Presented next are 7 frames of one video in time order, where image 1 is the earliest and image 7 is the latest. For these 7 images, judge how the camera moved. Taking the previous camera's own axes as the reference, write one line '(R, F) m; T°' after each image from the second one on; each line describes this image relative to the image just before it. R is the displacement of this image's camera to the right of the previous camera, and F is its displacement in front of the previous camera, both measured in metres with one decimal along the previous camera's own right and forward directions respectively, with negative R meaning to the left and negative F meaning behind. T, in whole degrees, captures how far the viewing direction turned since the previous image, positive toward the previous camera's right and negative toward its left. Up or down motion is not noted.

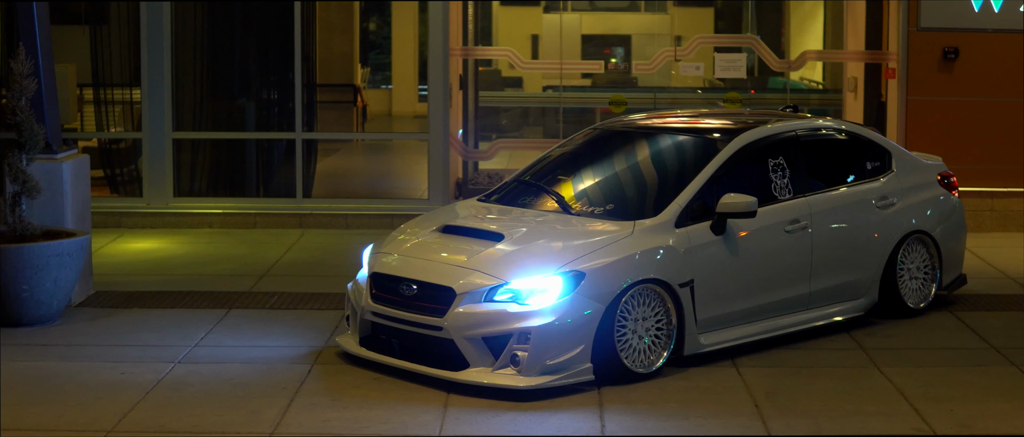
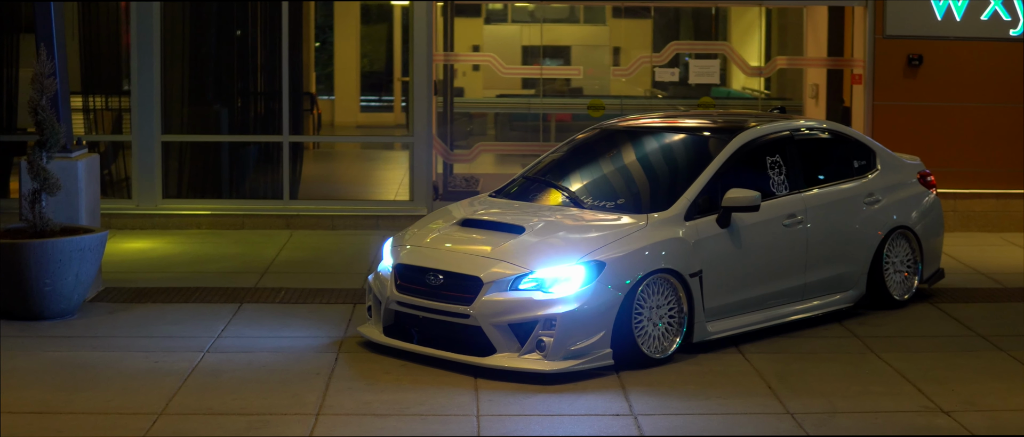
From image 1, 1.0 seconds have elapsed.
(-0.4, -0.3) m; +3°
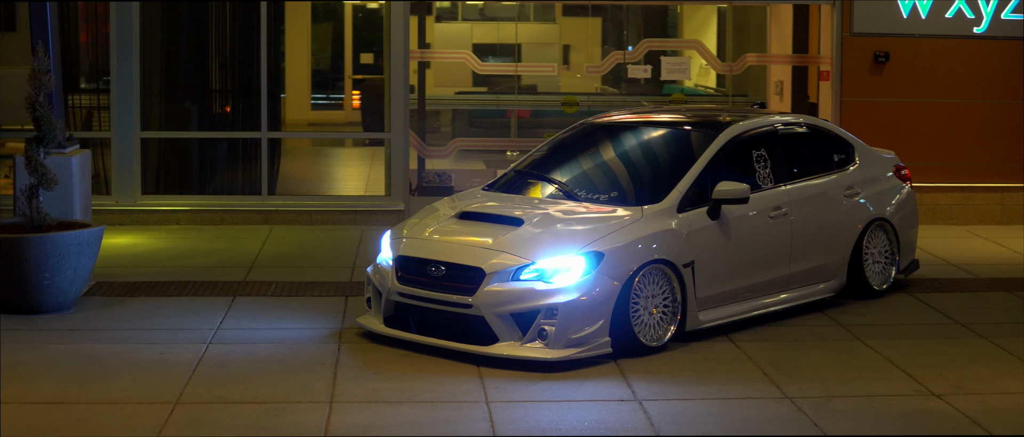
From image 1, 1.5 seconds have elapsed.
(-0.3, -0.2) m; +2°
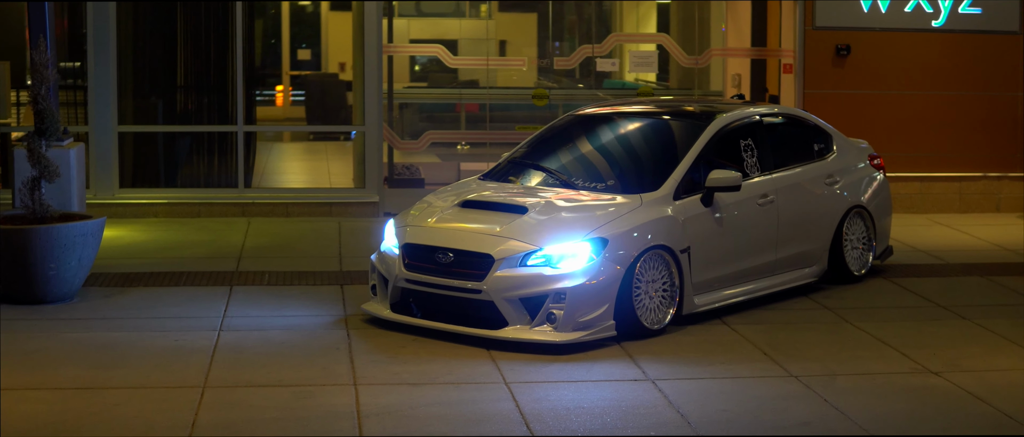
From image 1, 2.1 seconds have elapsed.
(-0.4, -0.2) m; +3°
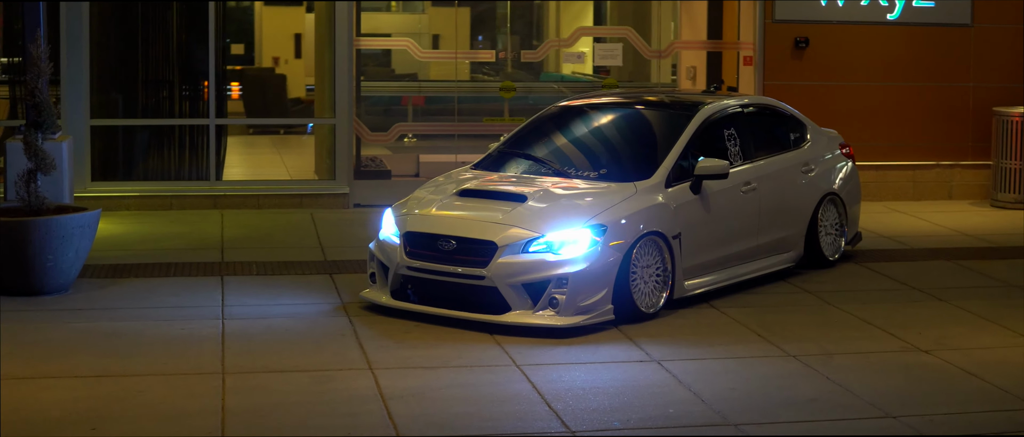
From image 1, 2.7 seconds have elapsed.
(-0.4, -0.2) m; +3°
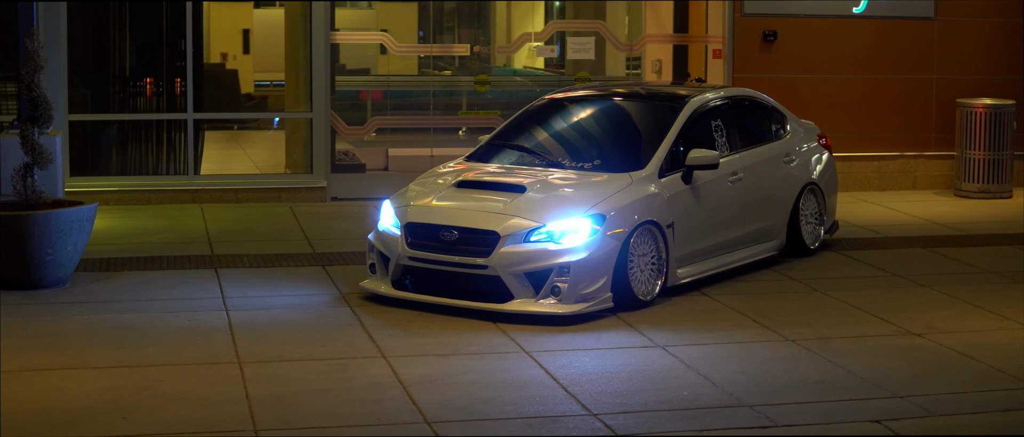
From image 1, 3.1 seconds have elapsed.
(-0.3, -0.1) m; +2°
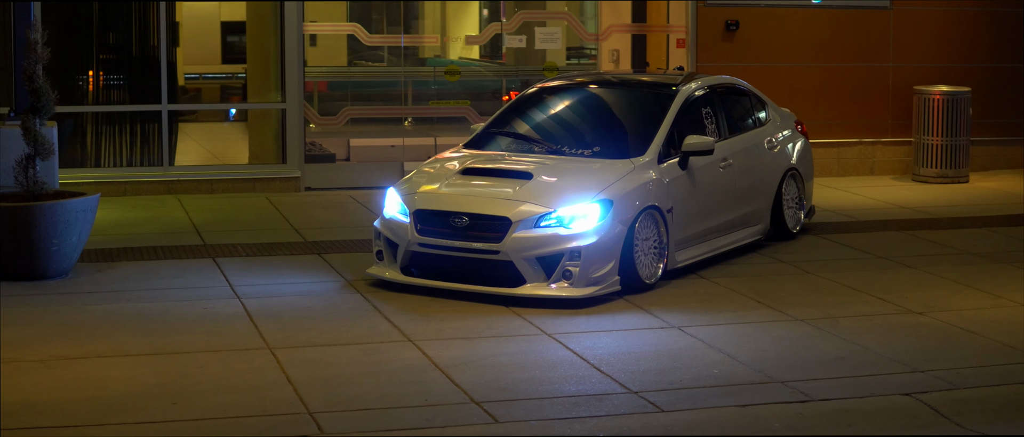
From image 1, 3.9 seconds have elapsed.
(-0.5, -0.1) m; +3°
